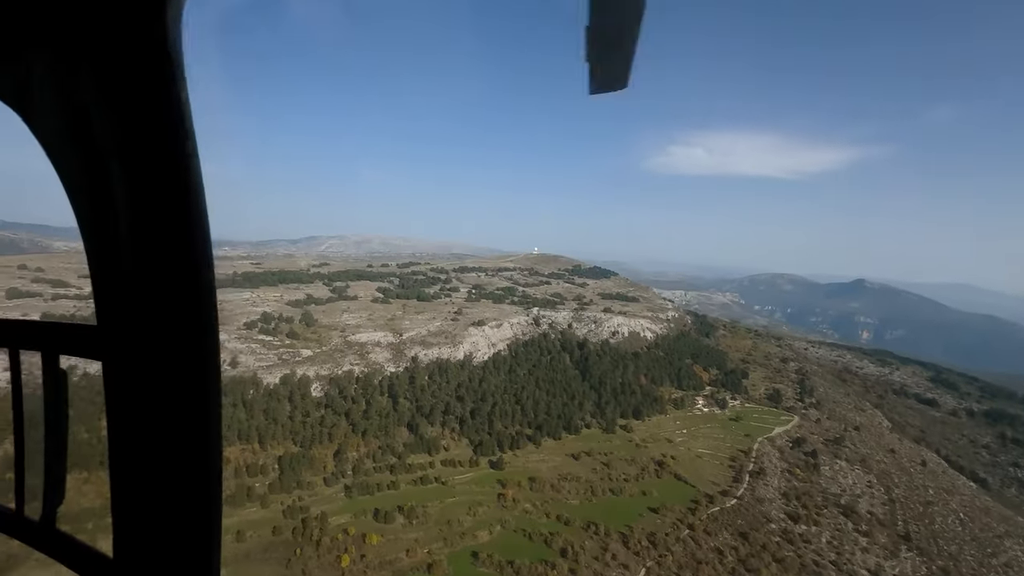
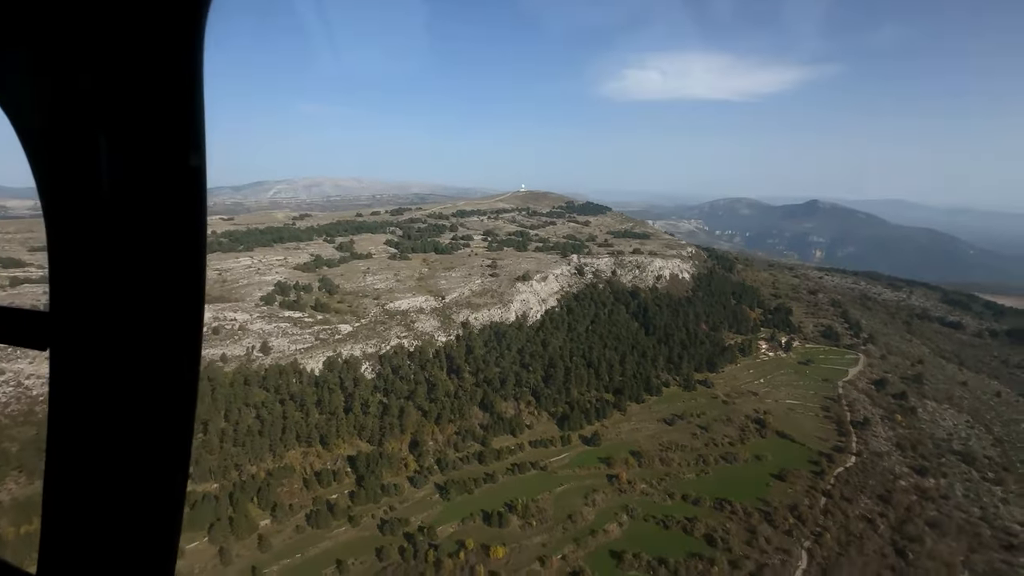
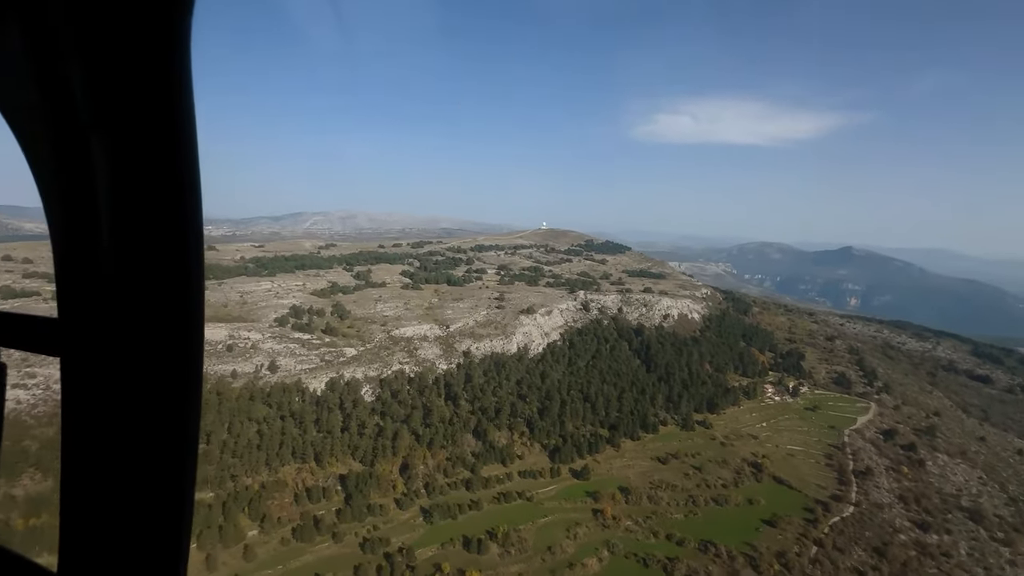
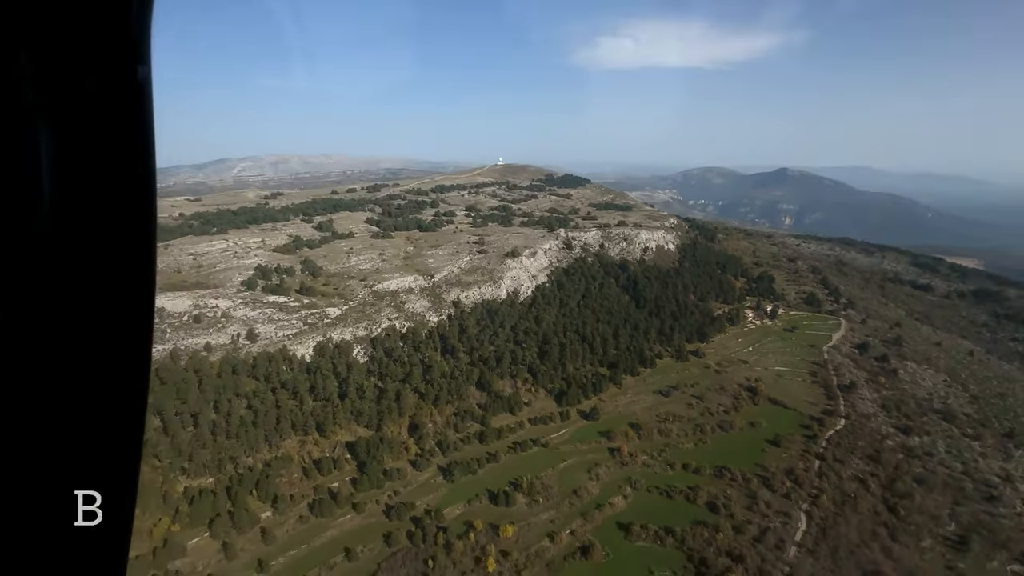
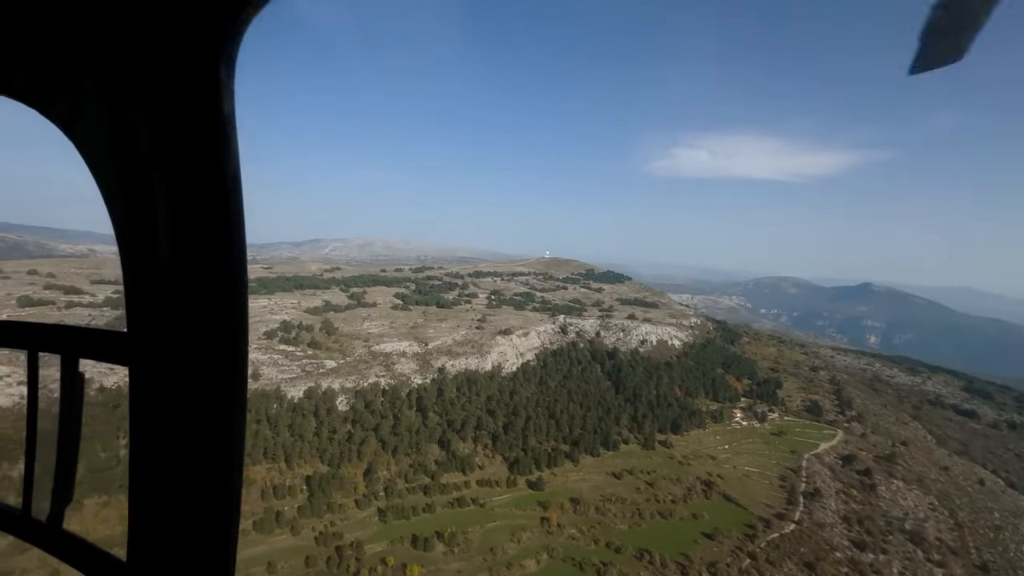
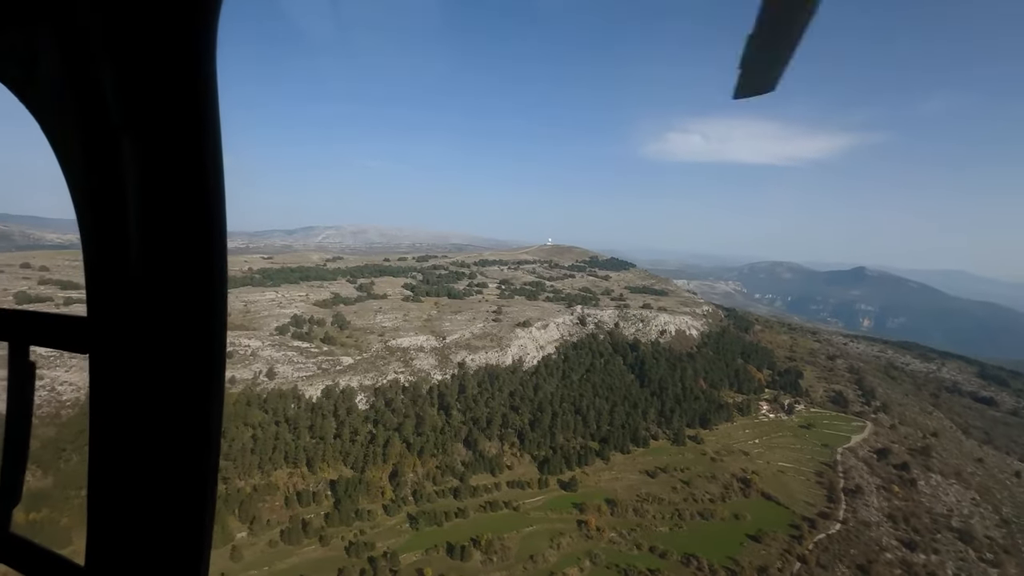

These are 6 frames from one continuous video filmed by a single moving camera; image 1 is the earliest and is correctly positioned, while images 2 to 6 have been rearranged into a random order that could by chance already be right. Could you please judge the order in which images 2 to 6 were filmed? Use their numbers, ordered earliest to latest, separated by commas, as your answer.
5, 6, 3, 2, 4
